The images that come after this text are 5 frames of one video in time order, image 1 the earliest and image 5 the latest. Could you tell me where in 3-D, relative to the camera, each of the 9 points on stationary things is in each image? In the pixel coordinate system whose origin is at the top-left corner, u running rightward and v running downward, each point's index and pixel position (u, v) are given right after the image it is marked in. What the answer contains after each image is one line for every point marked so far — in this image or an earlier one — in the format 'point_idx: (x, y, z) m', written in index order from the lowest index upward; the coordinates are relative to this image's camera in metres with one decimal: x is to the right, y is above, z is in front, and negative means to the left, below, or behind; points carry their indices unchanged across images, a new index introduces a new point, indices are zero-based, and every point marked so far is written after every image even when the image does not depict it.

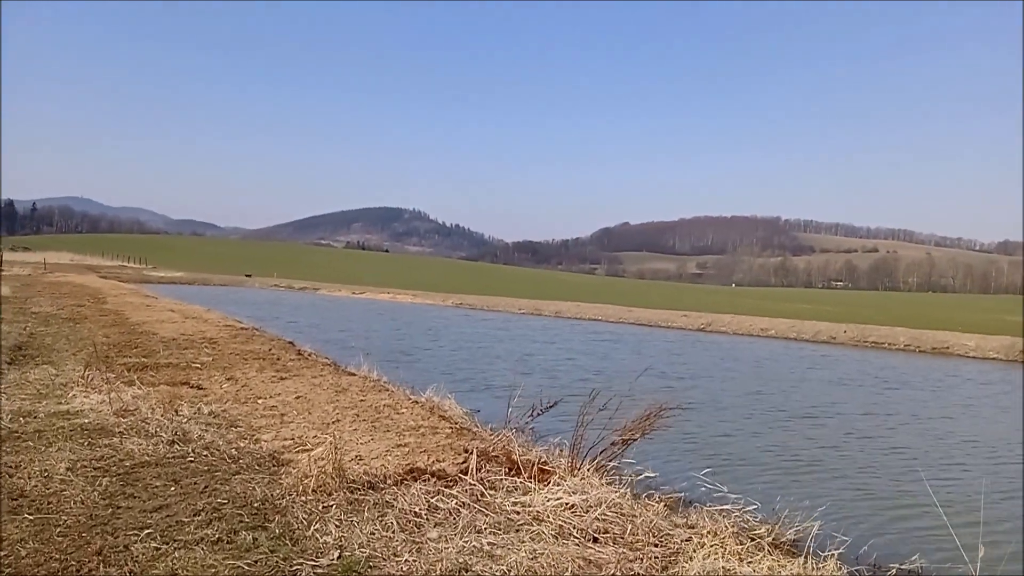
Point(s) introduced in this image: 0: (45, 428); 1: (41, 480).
0: (-4.1, -1.2, +6.3) m
1: (-3.2, -1.3, +4.9) m
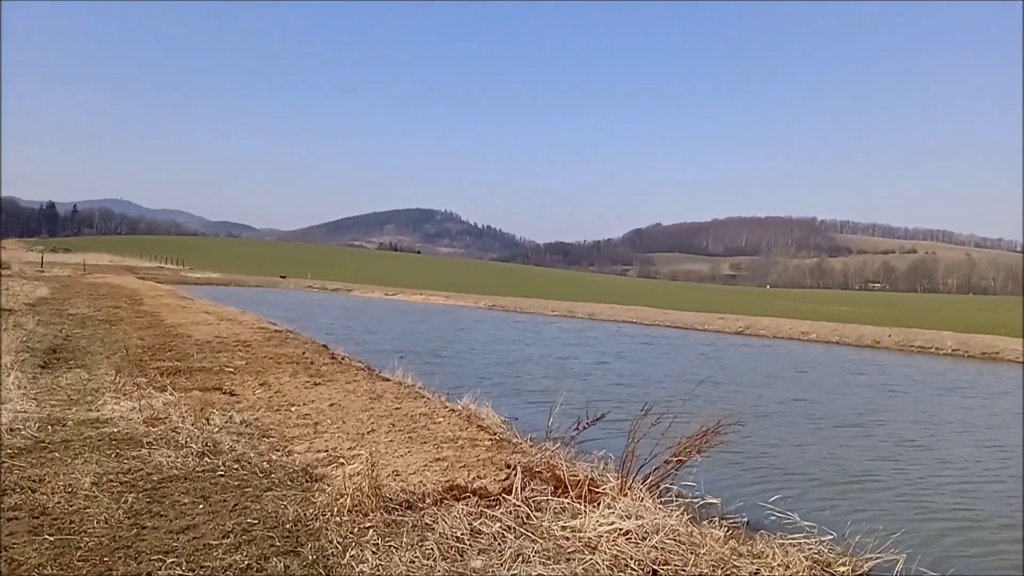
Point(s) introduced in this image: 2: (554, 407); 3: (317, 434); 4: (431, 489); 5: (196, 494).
0: (-3.7, -1.3, +6.1) m
1: (-2.9, -1.3, +4.7) m
2: (+1.0, -2.6, +15.7) m
3: (-1.8, -1.3, +6.7) m
4: (-0.6, -1.4, +5.1) m
5: (-2.1, -1.4, +4.9) m
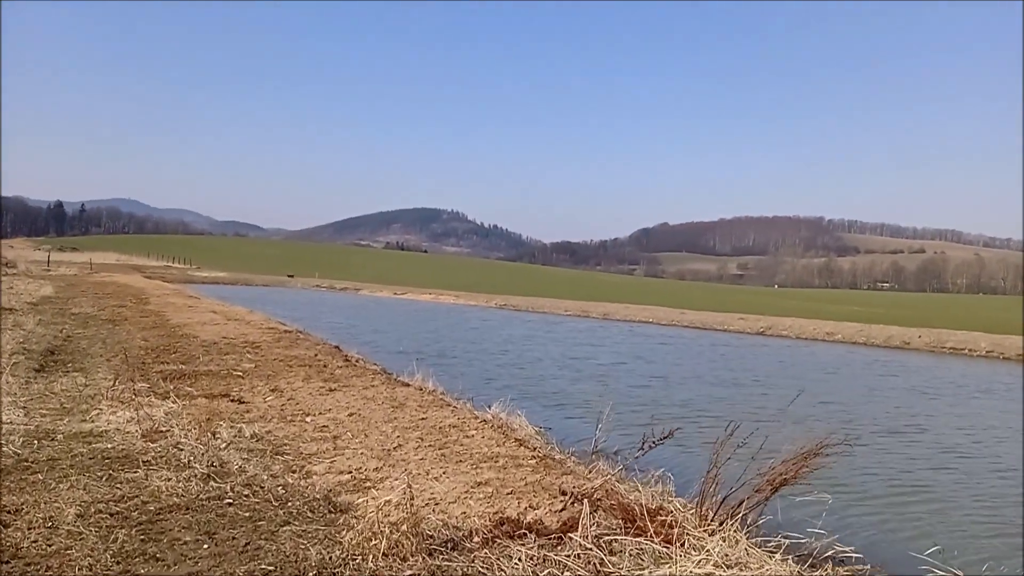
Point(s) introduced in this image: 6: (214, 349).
0: (-3.3, -1.2, +5.3) m
1: (-2.5, -1.3, +3.9) m
2: (+1.4, -2.5, +14.8) m
3: (-1.4, -1.3, +5.9) m
4: (-0.2, -1.4, +4.3) m
5: (-1.7, -1.3, +4.1) m
6: (-5.2, -1.1, +12.8) m
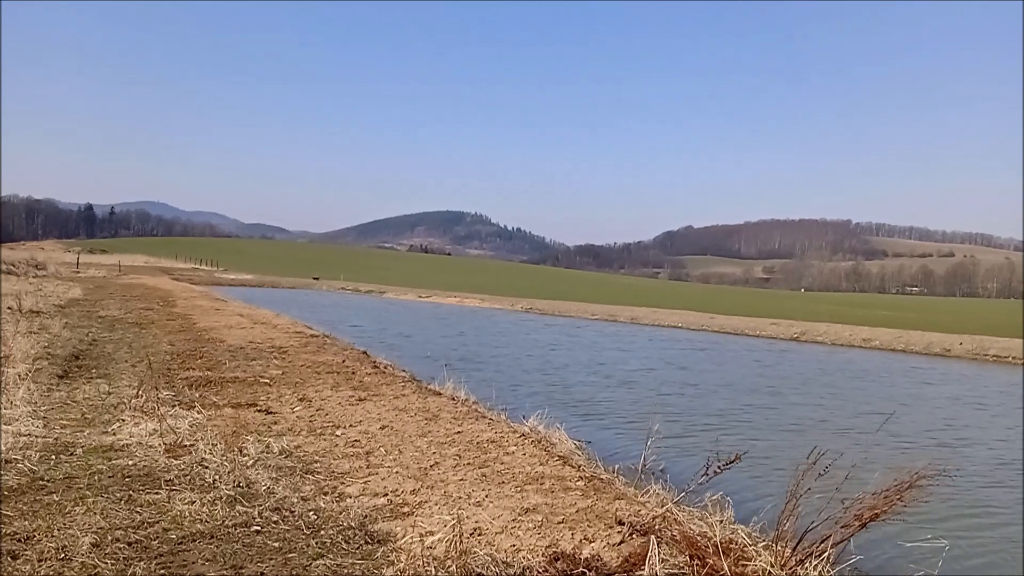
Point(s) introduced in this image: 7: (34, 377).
0: (-3.0, -1.3, +5.0) m
1: (-2.2, -1.4, +3.6) m
2: (+2.0, -2.6, +14.4) m
3: (-1.1, -1.4, +5.5) m
4: (+0.1, -1.4, +3.8) m
5: (-1.5, -1.4, +3.7) m
6: (-4.6, -1.1, +12.5) m
7: (-5.6, -1.1, +8.6) m
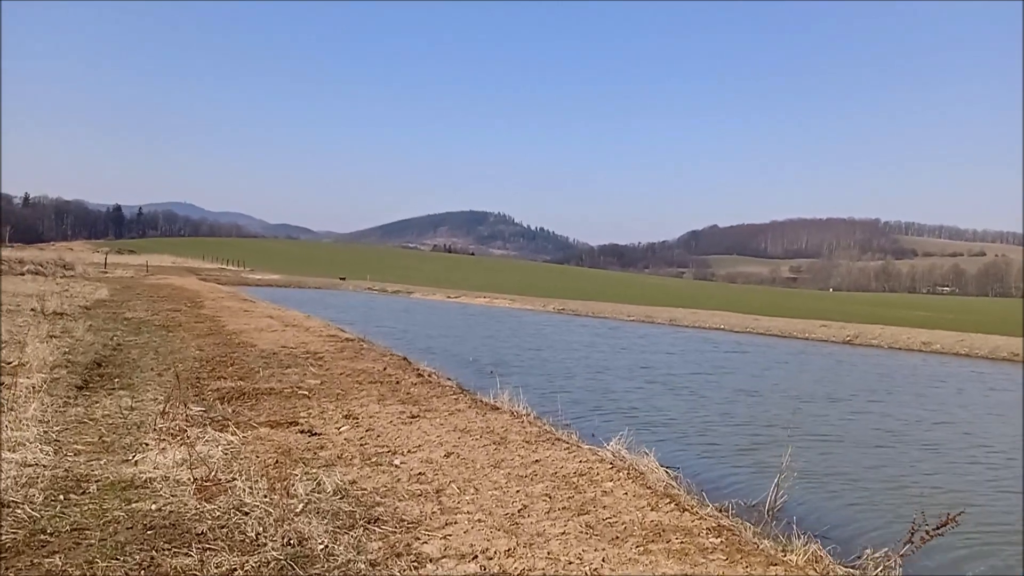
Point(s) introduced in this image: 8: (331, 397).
0: (-2.3, -1.3, +4.0) m
1: (-1.6, -1.4, +2.5) m
2: (+3.0, -2.6, +13.2) m
3: (-0.4, -1.4, +4.4) m
4: (+0.7, -1.4, +2.7) m
5: (-0.8, -1.4, +2.6) m
6: (-3.8, -1.2, +11.5) m
7: (-4.9, -1.1, +7.7) m
8: (-2.2, -1.3, +8.7) m
